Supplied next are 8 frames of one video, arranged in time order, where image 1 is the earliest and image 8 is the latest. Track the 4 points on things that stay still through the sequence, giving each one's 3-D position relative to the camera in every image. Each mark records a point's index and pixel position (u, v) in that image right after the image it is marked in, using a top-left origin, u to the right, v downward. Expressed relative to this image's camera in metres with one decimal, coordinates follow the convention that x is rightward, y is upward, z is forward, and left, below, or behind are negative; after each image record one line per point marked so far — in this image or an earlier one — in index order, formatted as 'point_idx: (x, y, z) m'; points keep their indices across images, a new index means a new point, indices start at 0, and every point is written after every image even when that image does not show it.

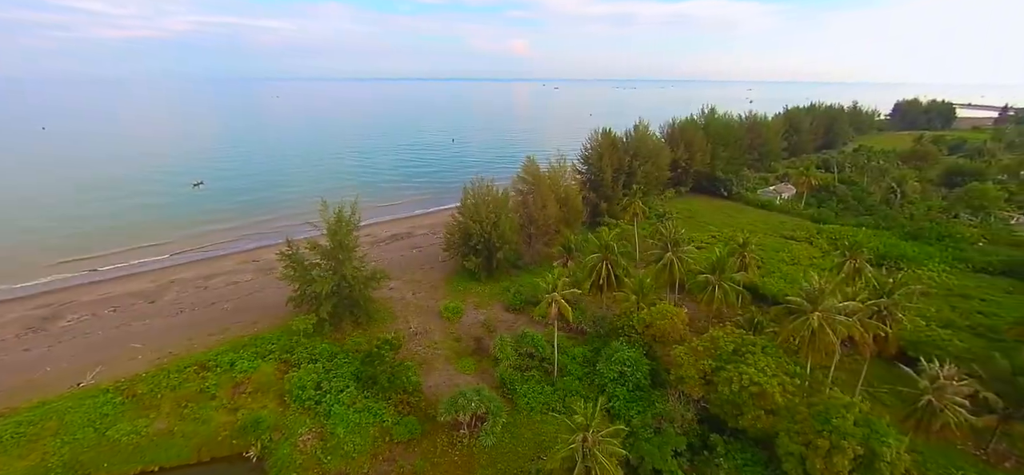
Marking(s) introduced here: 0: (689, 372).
0: (+8.7, -6.5, +19.1) m
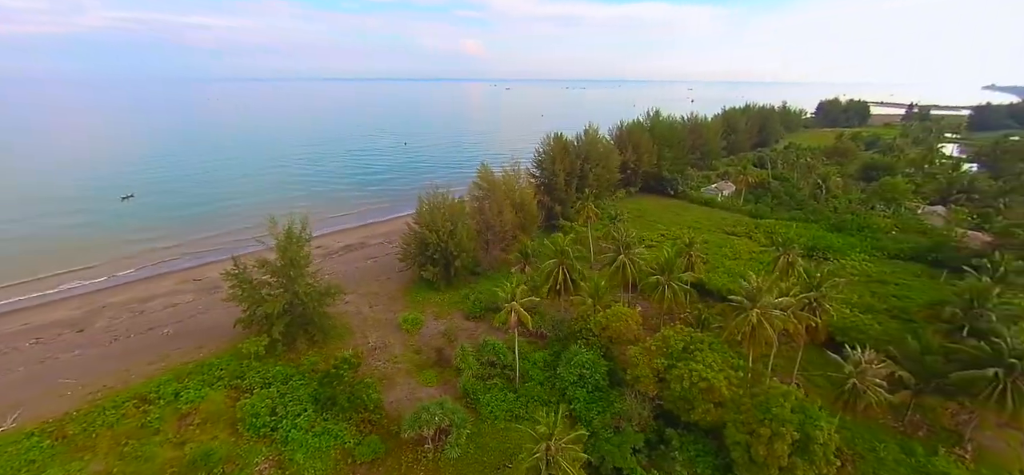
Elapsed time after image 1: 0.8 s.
0: (+6.7, -6.7, +19.7) m
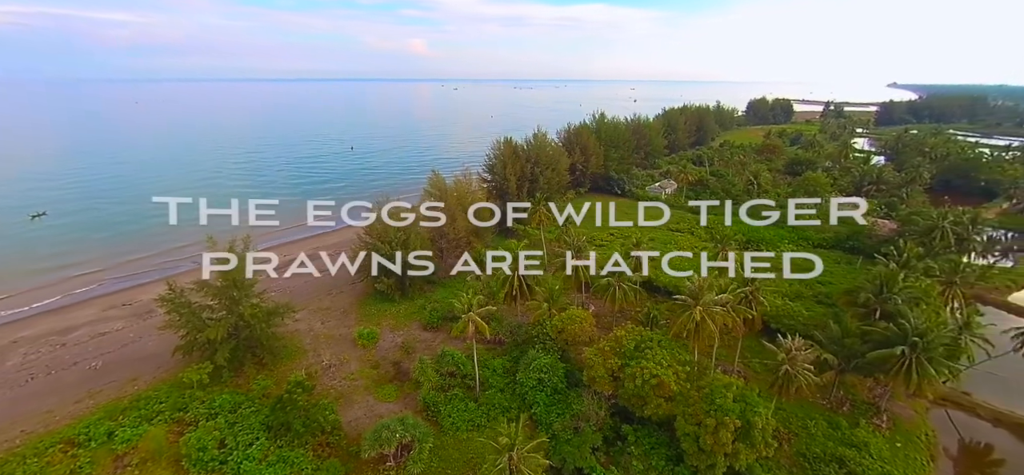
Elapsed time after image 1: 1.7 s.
0: (+4.5, -6.9, +20.3) m
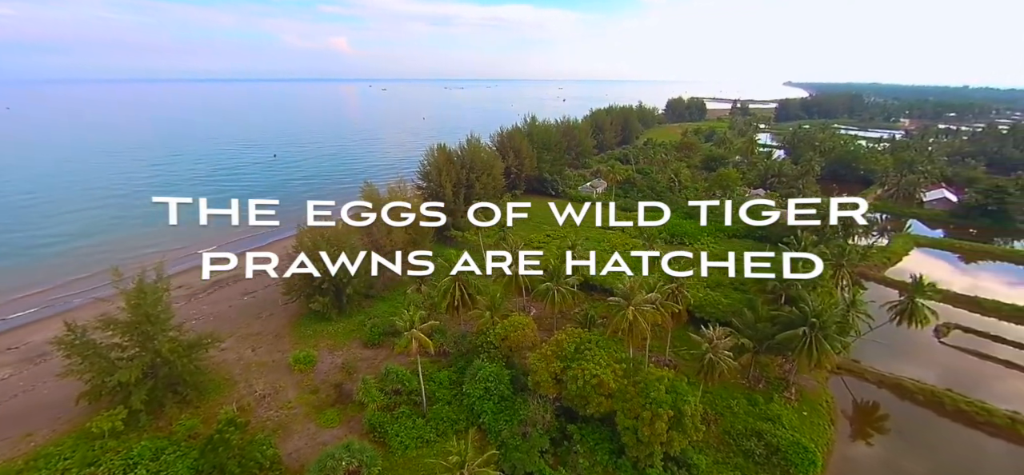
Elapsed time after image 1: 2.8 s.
0: (+1.6, -7.2, +20.7) m
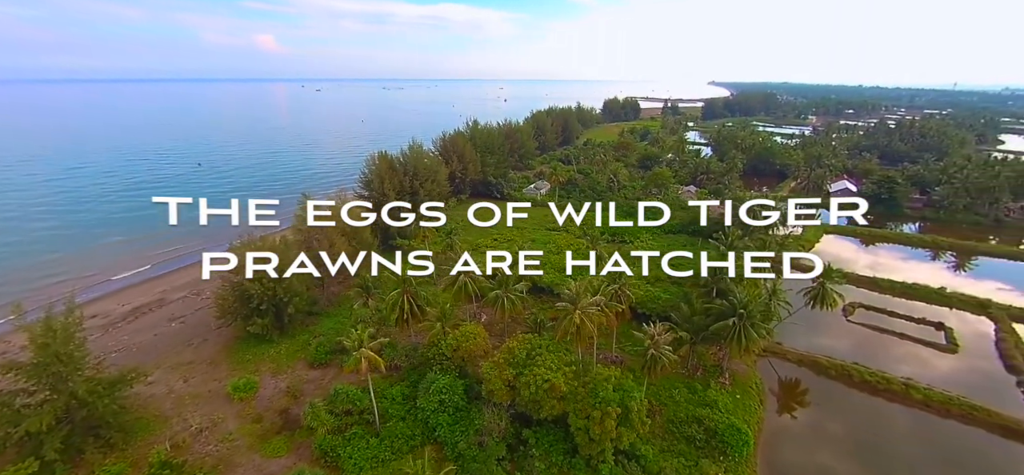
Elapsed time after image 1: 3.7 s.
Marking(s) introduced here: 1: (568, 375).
0: (-0.9, -7.7, +20.8) m
1: (+2.8, -6.9, +20.0) m
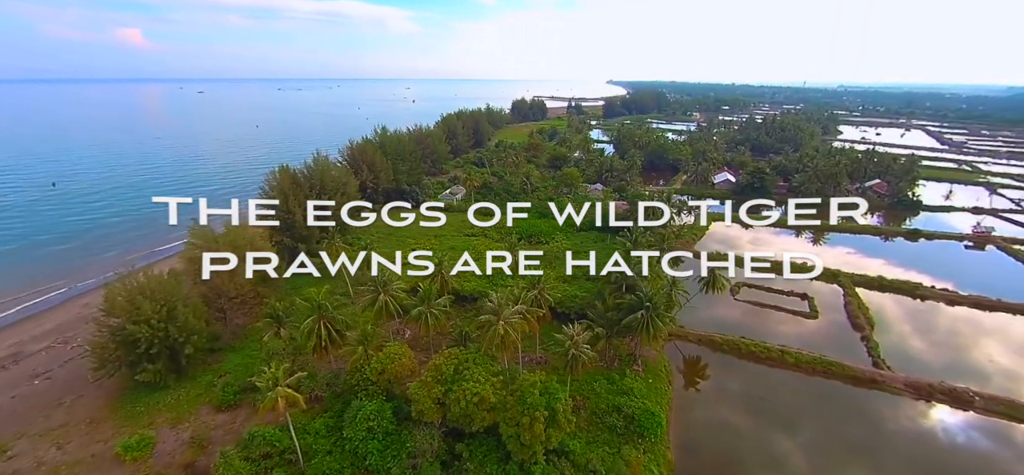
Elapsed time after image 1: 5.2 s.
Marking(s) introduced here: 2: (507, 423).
0: (-4.6, -8.6, +20.4) m
1: (-0.9, -7.5, +20.2) m
2: (-0.4, -9.0, +19.2) m
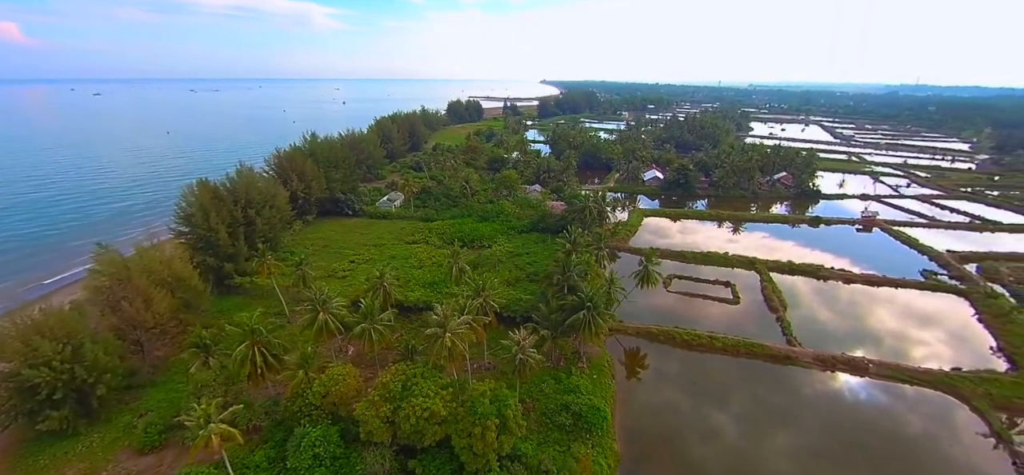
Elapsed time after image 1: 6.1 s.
0: (-7.1, -9.5, +19.8) m
1: (-3.5, -8.1, +20.0) m
2: (-2.8, -9.6, +19.2) m
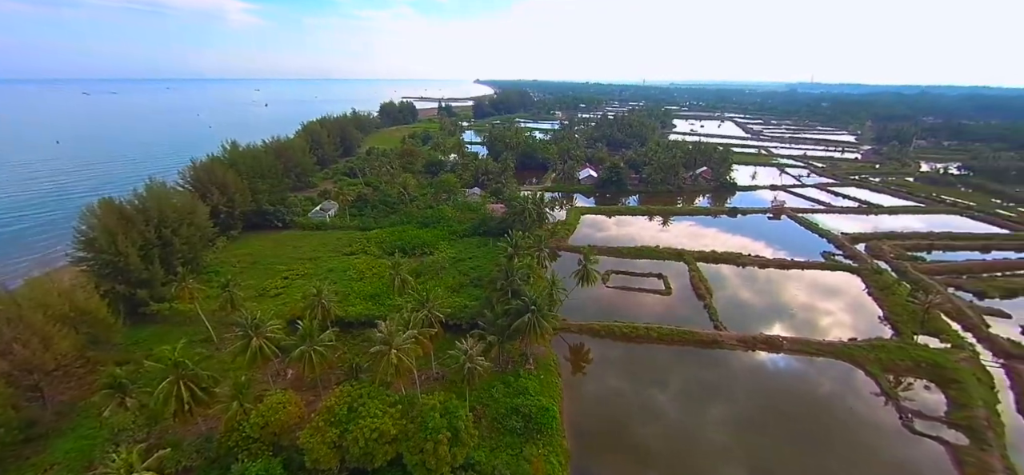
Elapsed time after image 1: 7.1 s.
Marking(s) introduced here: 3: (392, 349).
0: (-9.5, -10.5, +19.1) m
1: (-6.0, -8.9, +19.7) m
2: (-5.1, -10.3, +19.0) m
3: (-6.2, -5.5, +19.1) m
